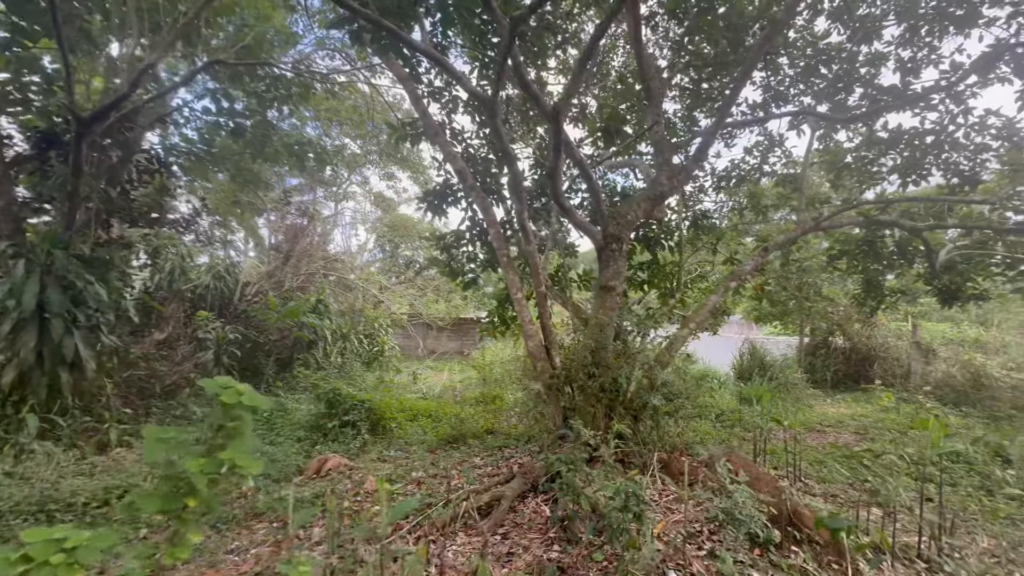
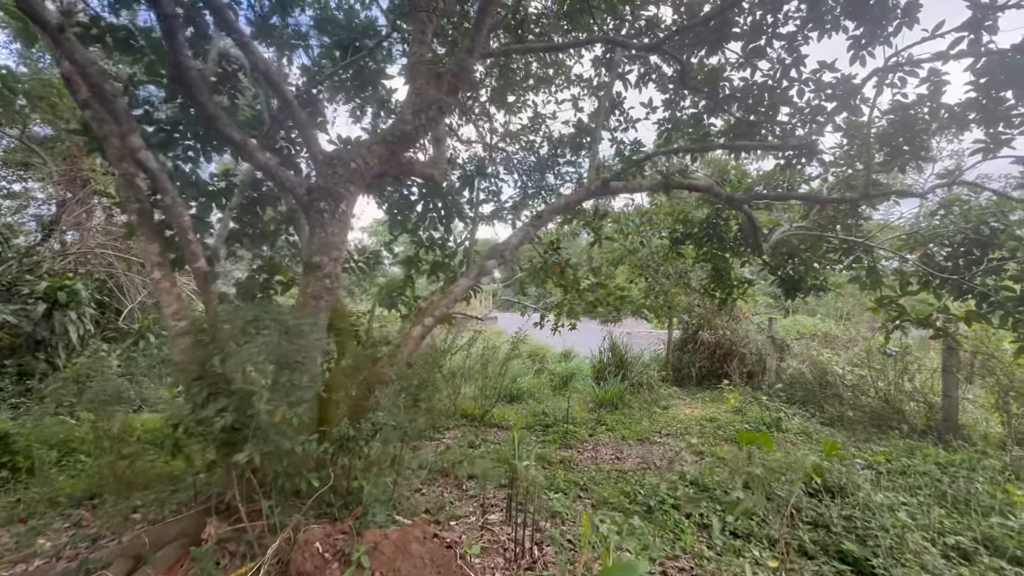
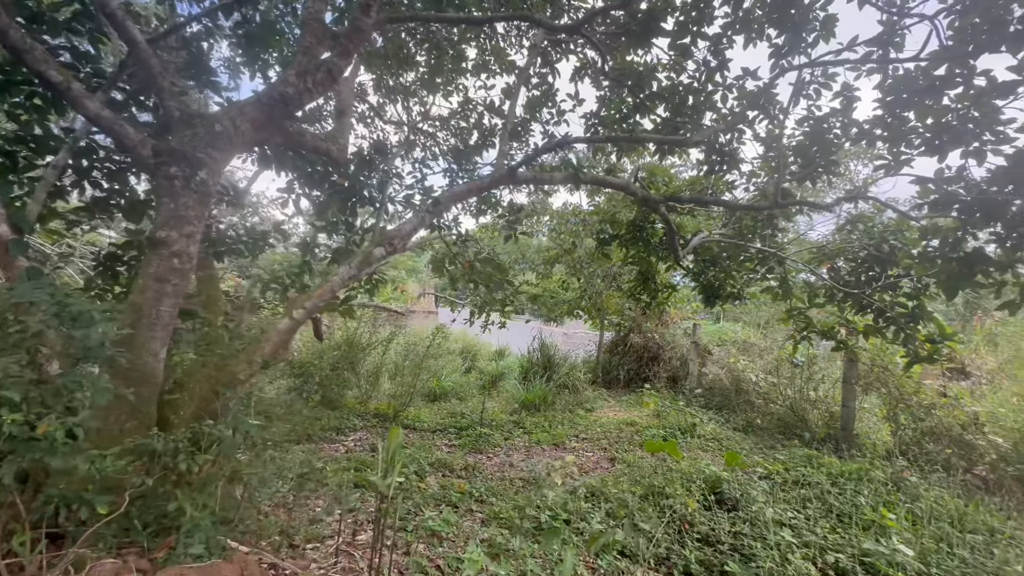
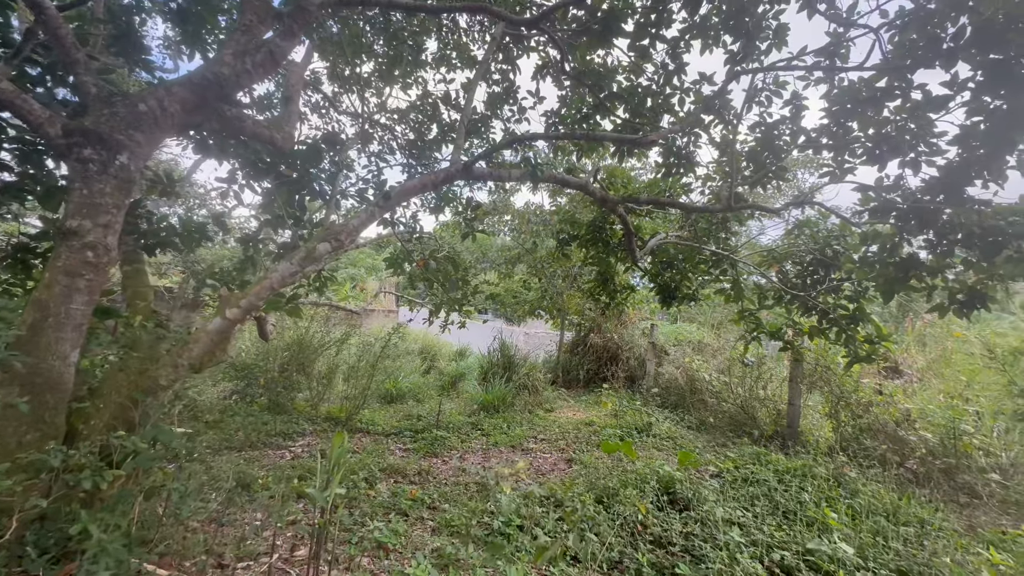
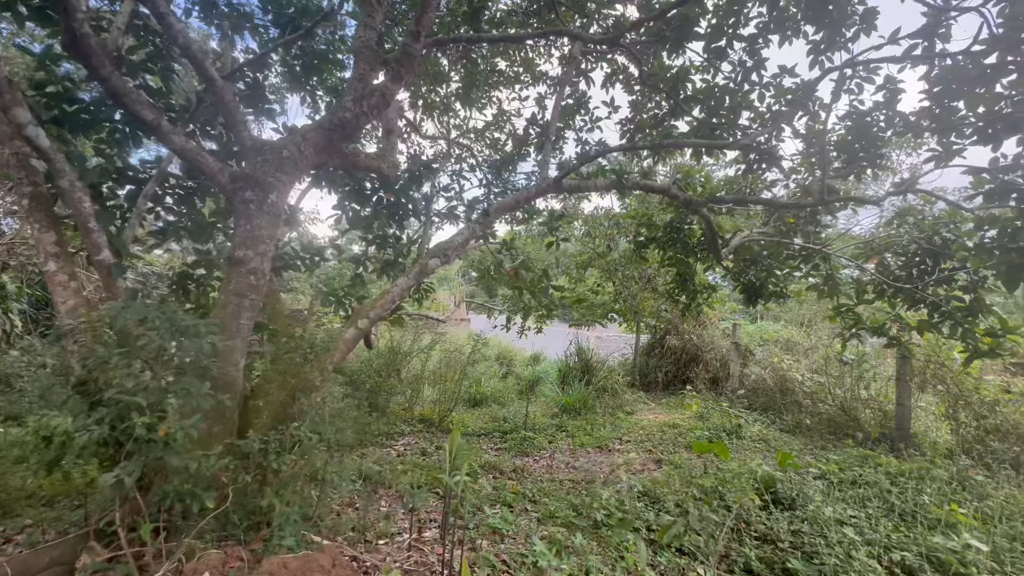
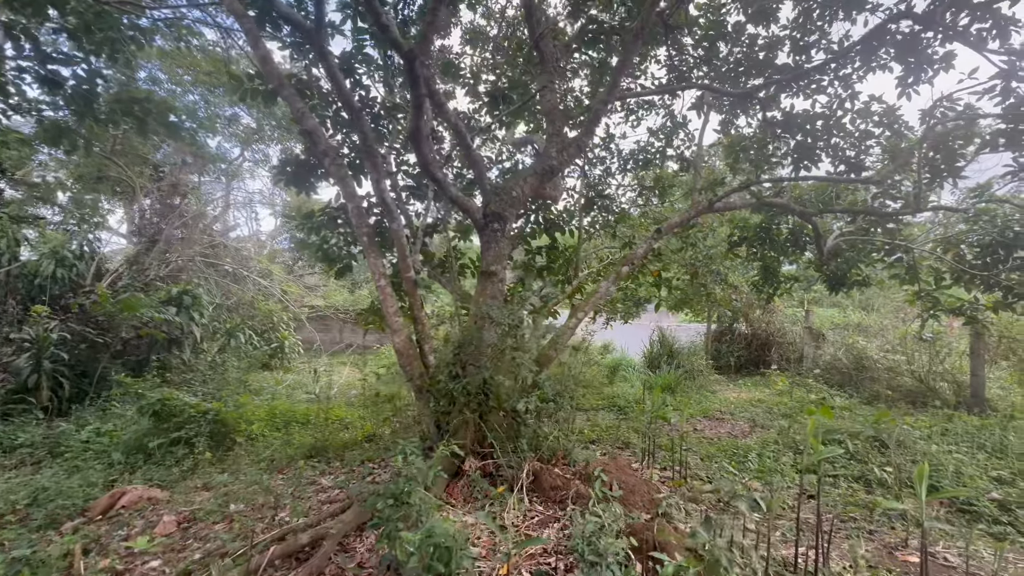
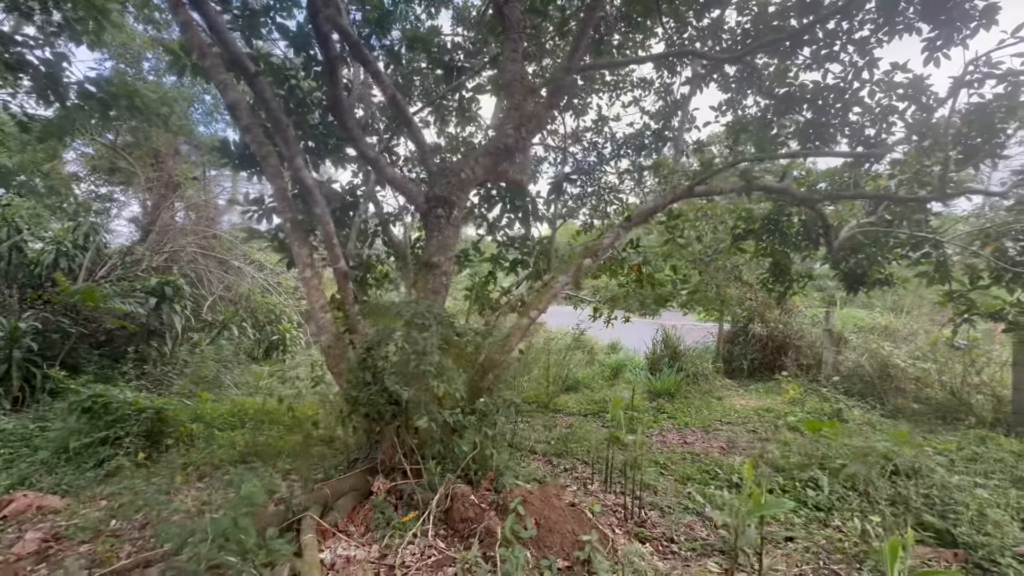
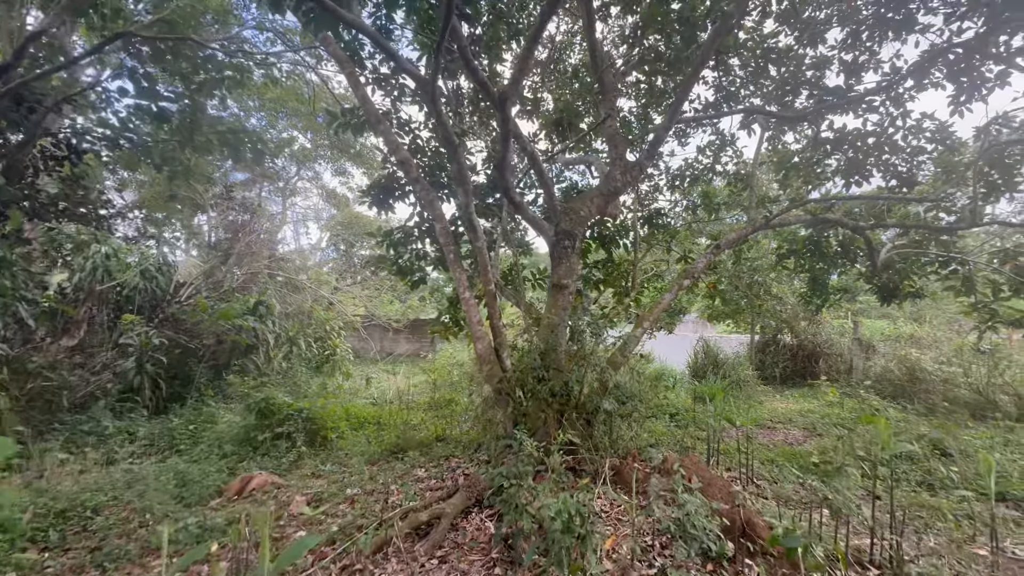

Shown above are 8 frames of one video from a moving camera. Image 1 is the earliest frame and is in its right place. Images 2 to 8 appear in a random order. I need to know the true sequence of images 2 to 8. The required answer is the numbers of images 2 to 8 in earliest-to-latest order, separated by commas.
8, 6, 7, 2, 5, 3, 4
